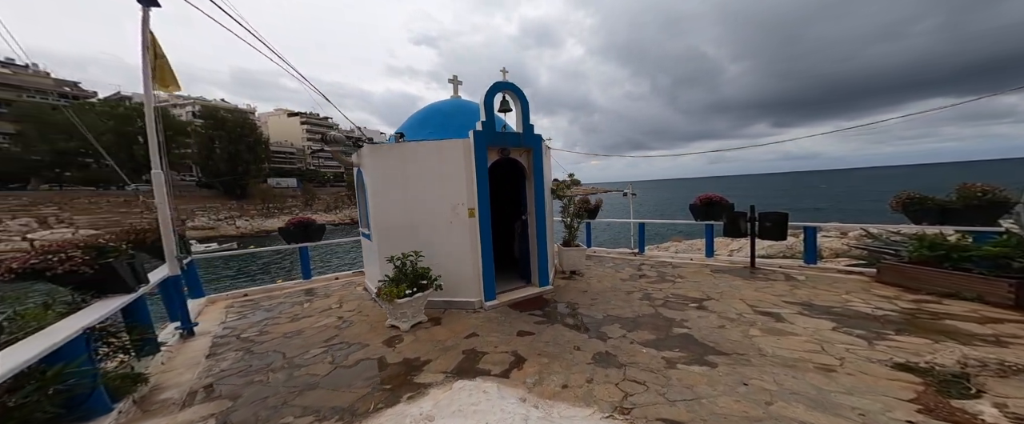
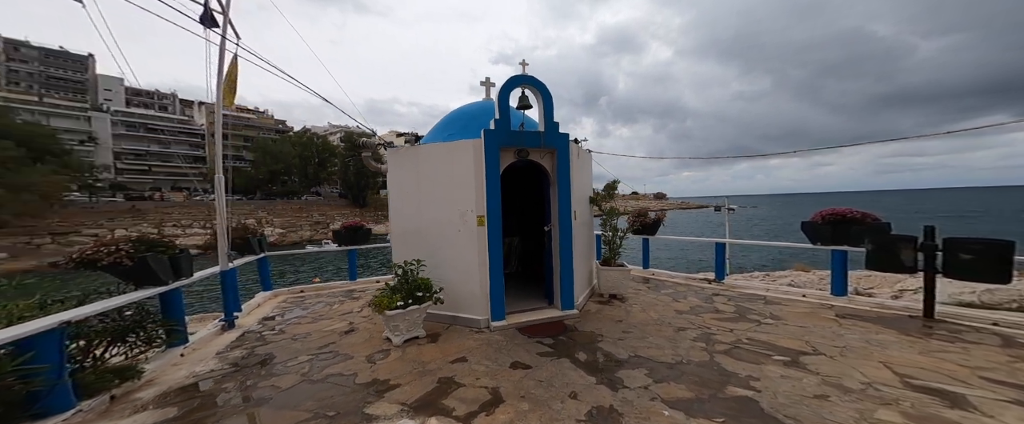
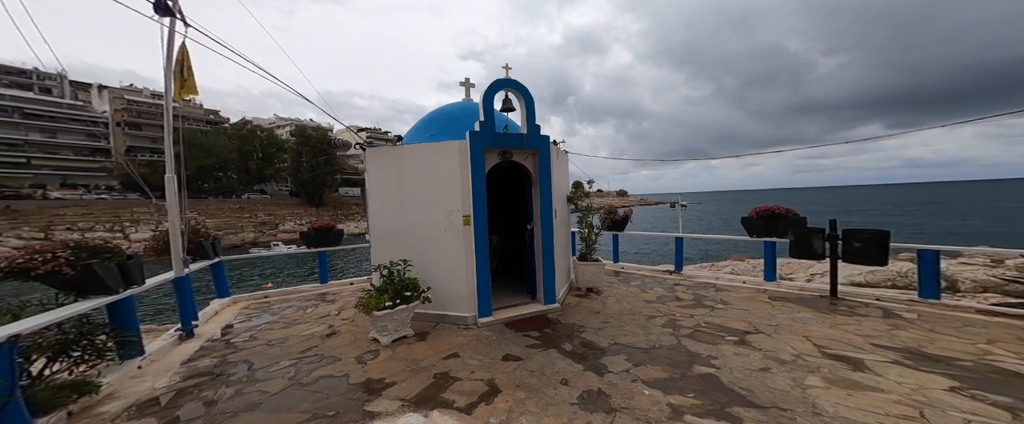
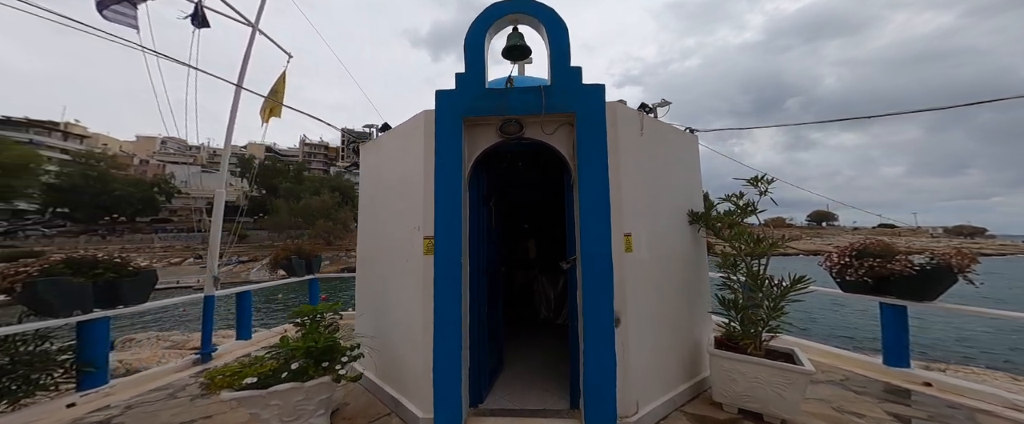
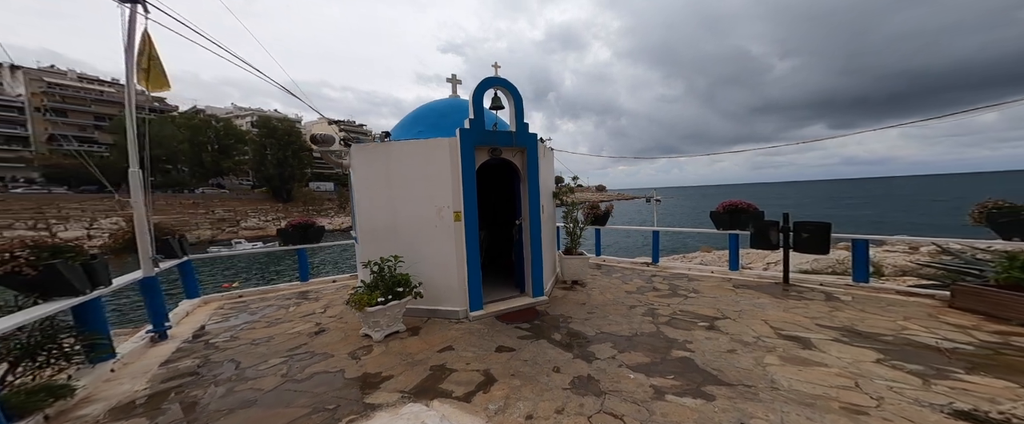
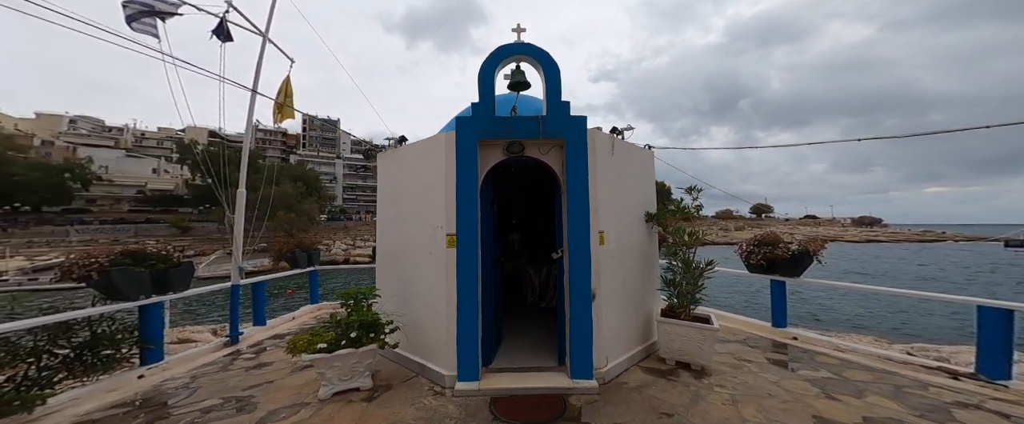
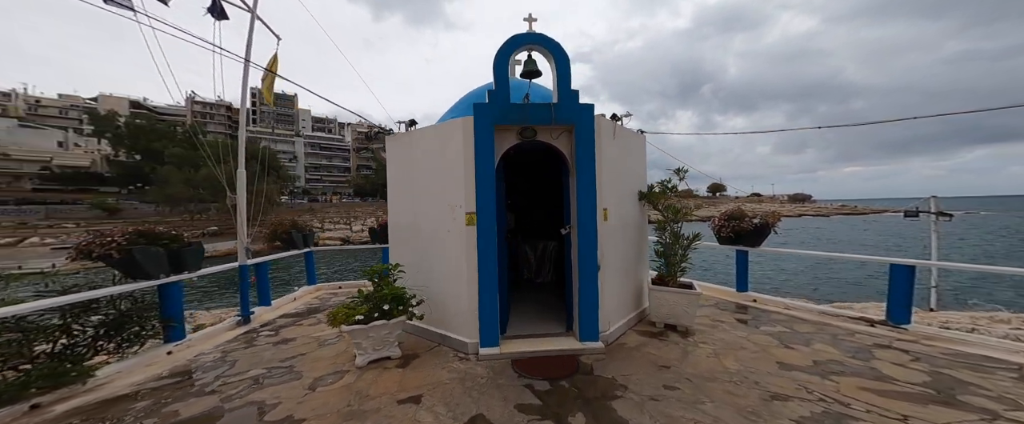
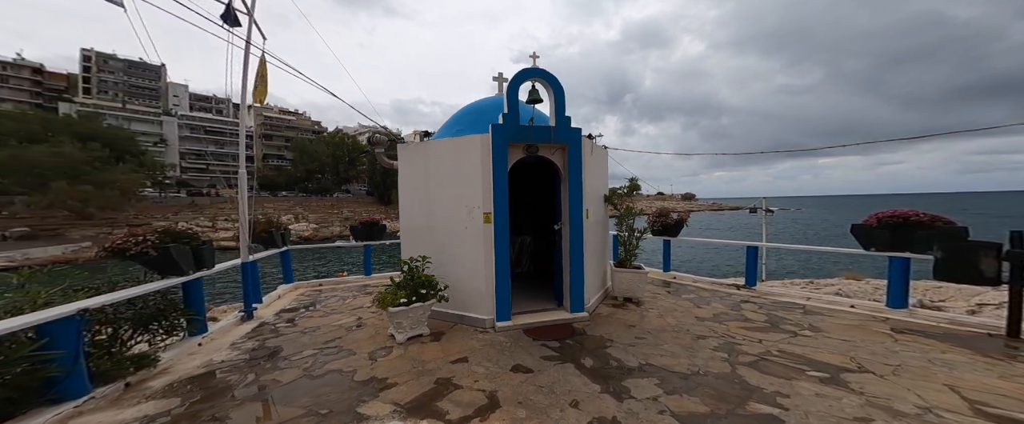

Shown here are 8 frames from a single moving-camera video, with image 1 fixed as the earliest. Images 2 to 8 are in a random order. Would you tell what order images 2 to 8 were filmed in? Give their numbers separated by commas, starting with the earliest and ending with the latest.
5, 3, 2, 8, 7, 6, 4
